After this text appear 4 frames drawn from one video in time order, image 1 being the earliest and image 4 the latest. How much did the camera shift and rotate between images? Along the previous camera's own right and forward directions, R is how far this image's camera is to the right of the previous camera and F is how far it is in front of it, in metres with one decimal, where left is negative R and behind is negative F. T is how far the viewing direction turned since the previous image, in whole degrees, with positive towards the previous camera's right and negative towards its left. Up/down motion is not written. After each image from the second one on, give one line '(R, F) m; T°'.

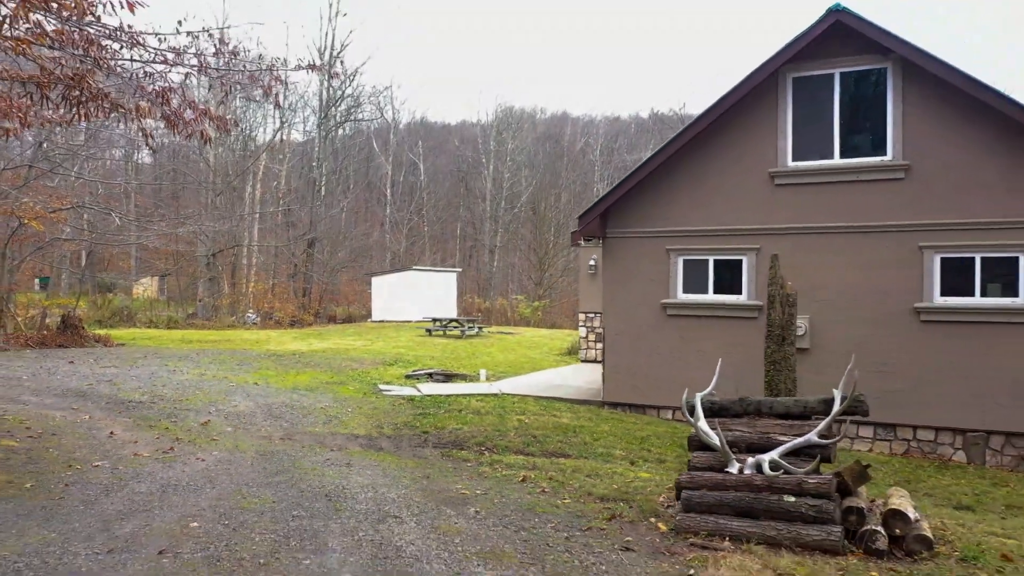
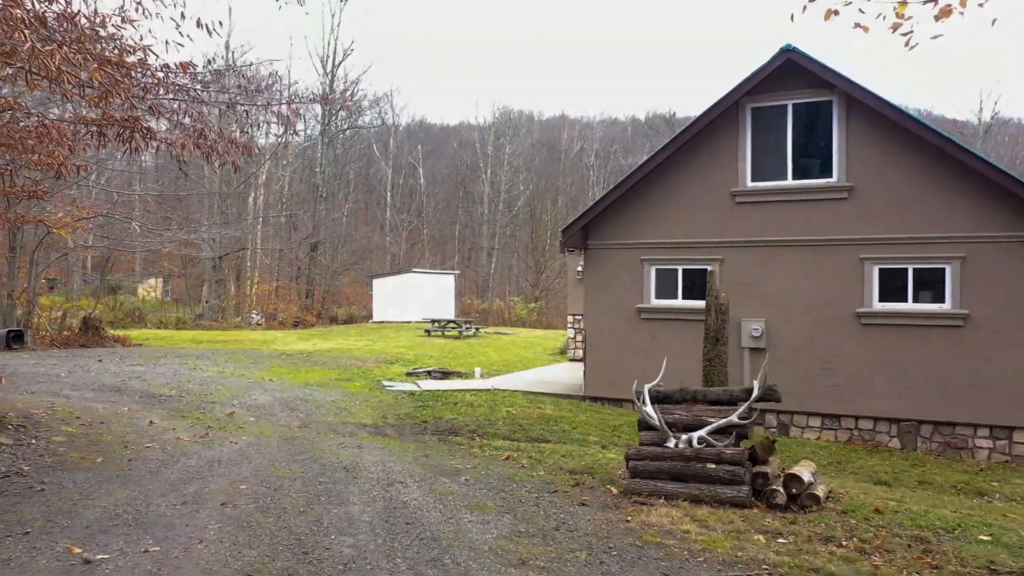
(+0.1, -1.2) m; 0°
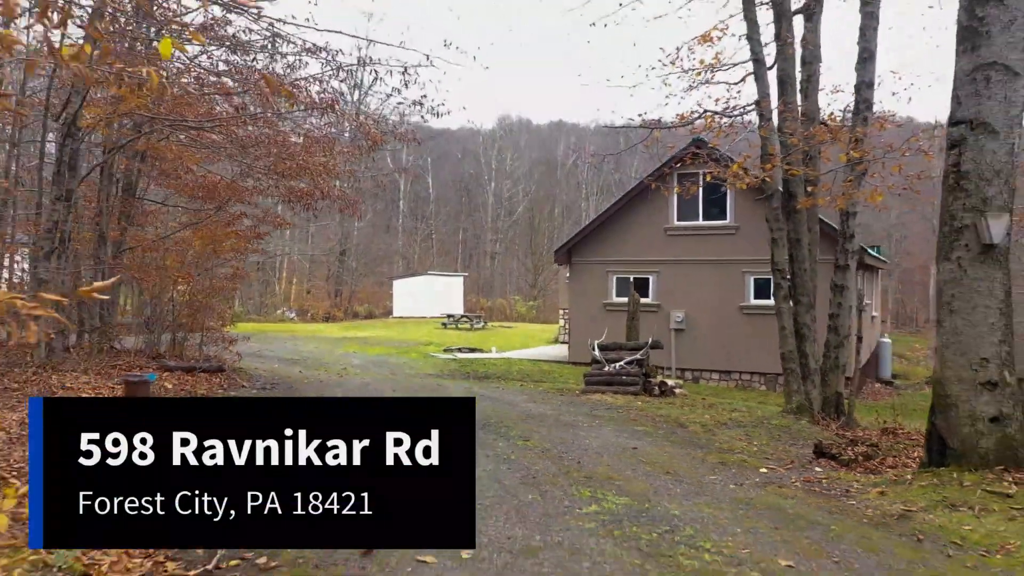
(-0.2, -5.7) m; 0°
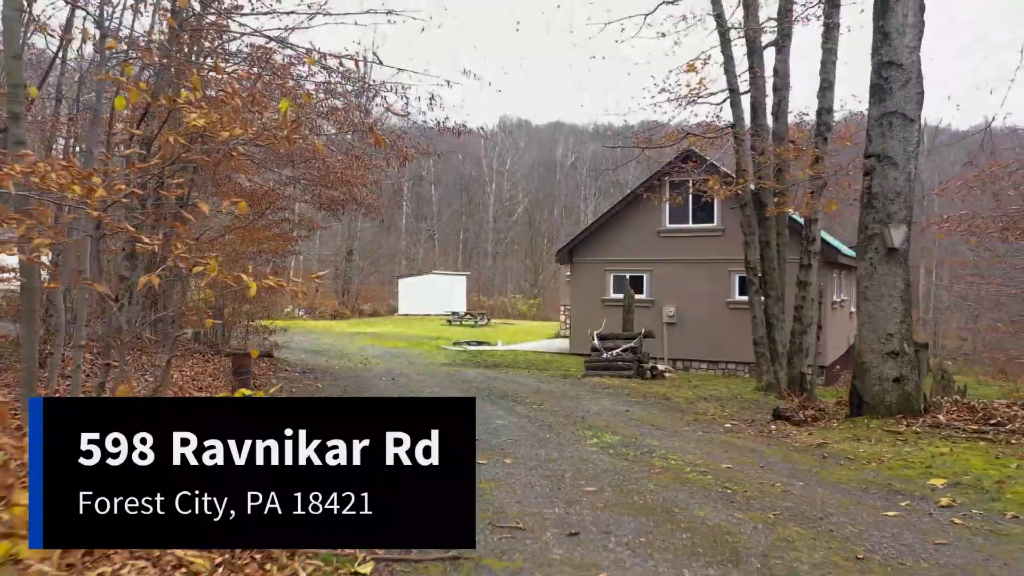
(-0.1, -1.5) m; 0°
